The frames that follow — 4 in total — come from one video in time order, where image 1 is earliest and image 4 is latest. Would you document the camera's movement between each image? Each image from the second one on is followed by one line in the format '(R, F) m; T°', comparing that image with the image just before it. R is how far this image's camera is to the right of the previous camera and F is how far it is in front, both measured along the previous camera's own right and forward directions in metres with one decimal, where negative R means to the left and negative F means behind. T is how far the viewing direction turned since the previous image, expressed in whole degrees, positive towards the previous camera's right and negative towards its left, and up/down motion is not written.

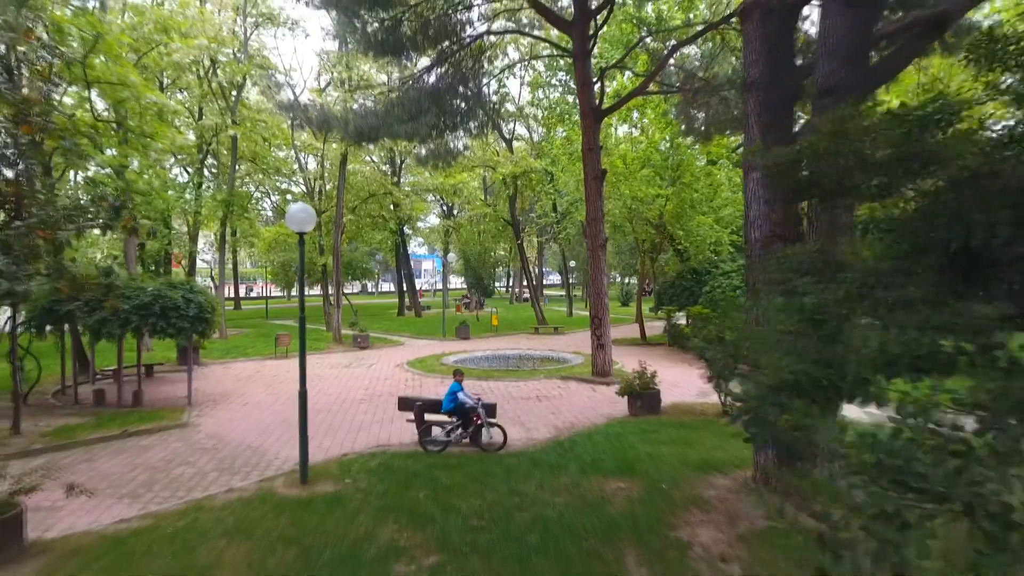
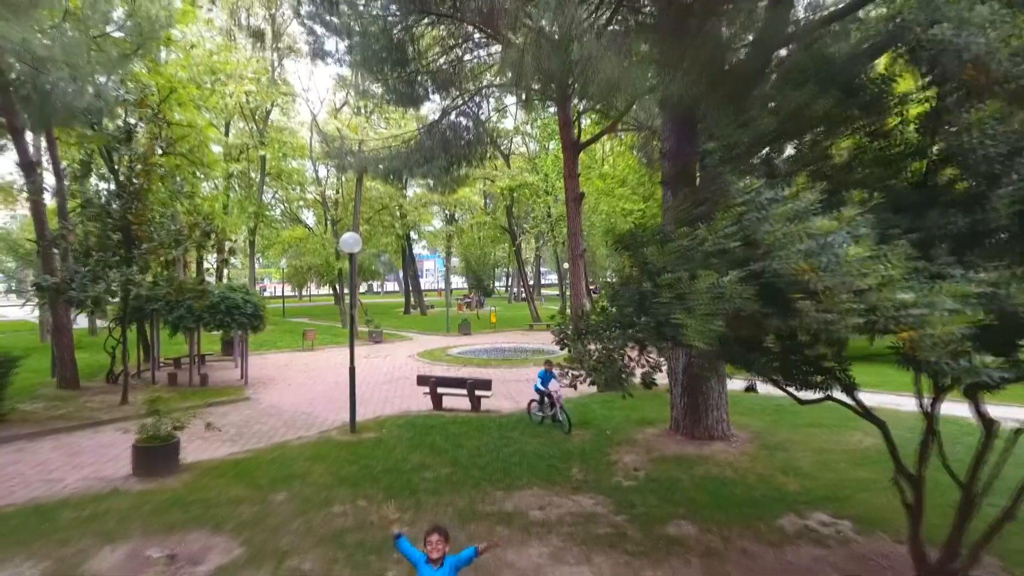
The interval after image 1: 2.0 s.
(+0.1, -2.7) m; 0°
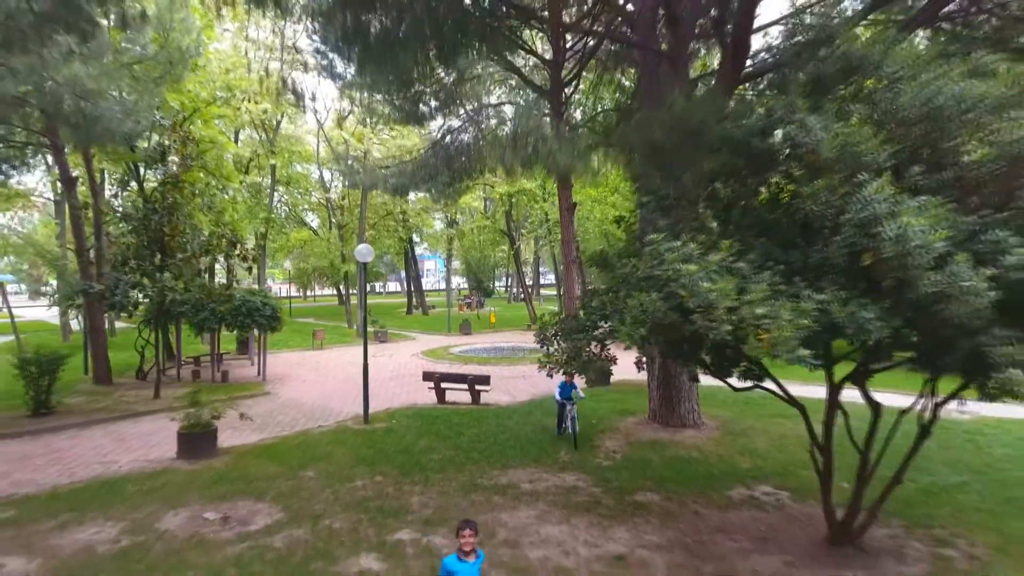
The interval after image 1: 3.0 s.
(0.0, -1.2) m; 0°
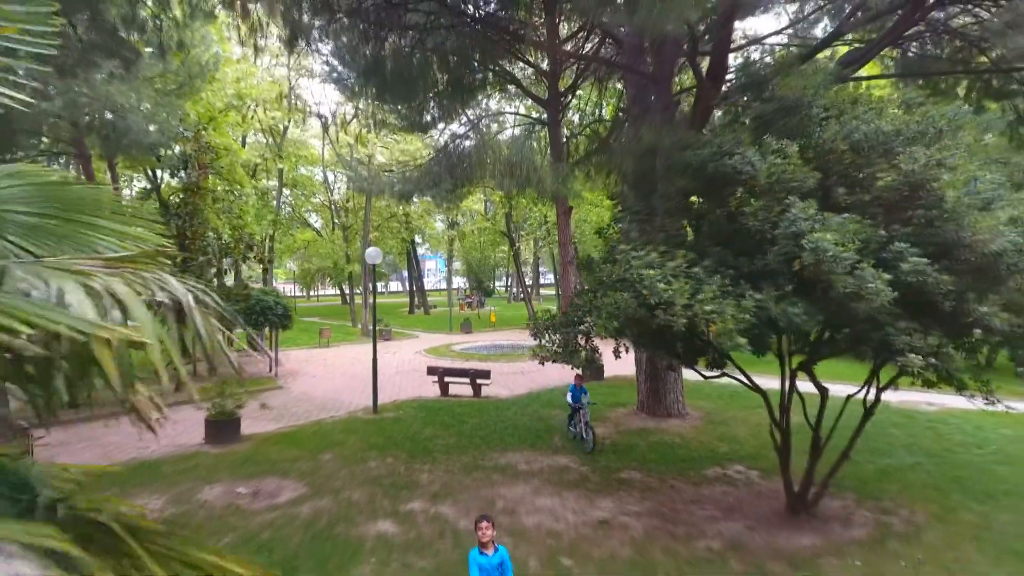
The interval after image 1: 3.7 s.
(0.0, -0.8) m; 0°
